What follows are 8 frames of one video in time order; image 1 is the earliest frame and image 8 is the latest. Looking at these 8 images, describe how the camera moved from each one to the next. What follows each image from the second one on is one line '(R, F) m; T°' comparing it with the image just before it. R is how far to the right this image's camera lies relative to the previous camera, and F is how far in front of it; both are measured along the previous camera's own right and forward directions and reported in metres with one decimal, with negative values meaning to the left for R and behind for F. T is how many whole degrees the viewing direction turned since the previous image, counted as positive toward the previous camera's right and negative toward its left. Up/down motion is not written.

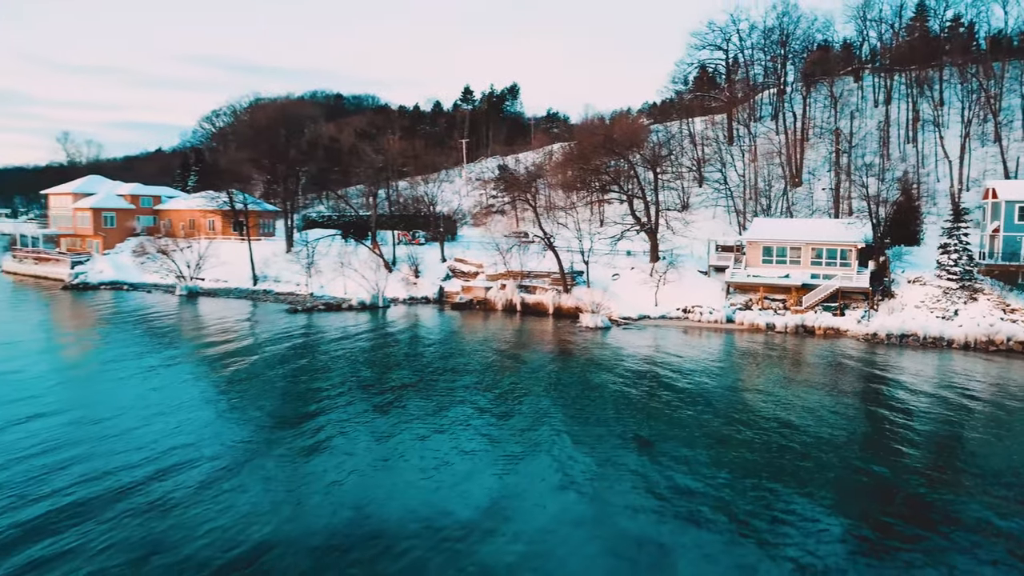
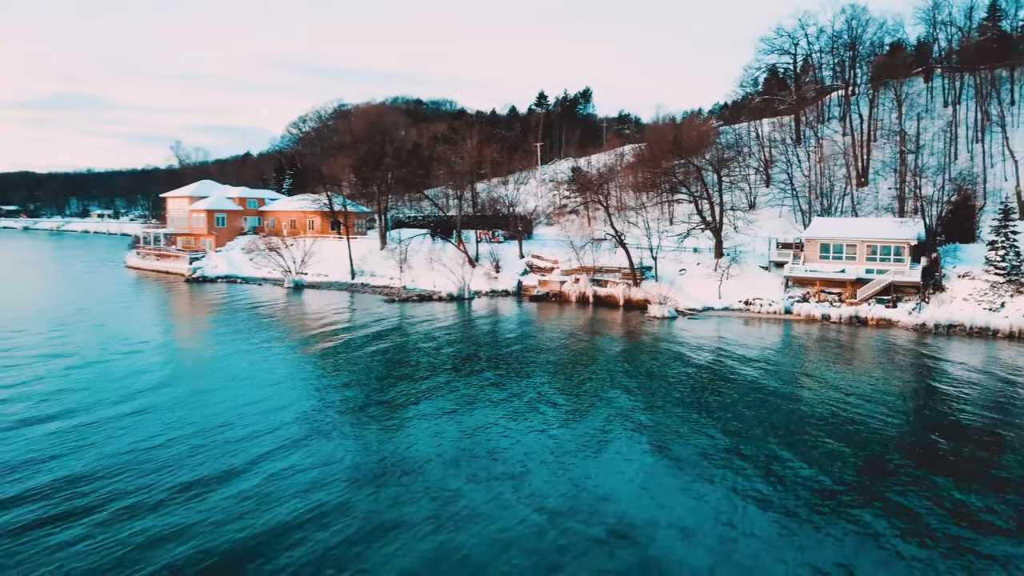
(-0.1, -2.3) m; -5°
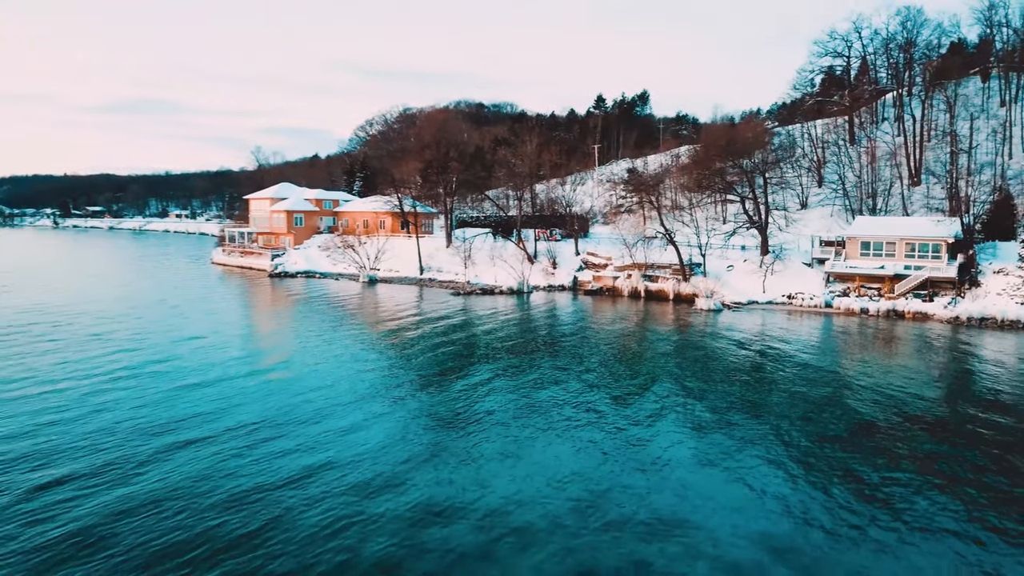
(+0.1, -2.0) m; -4°
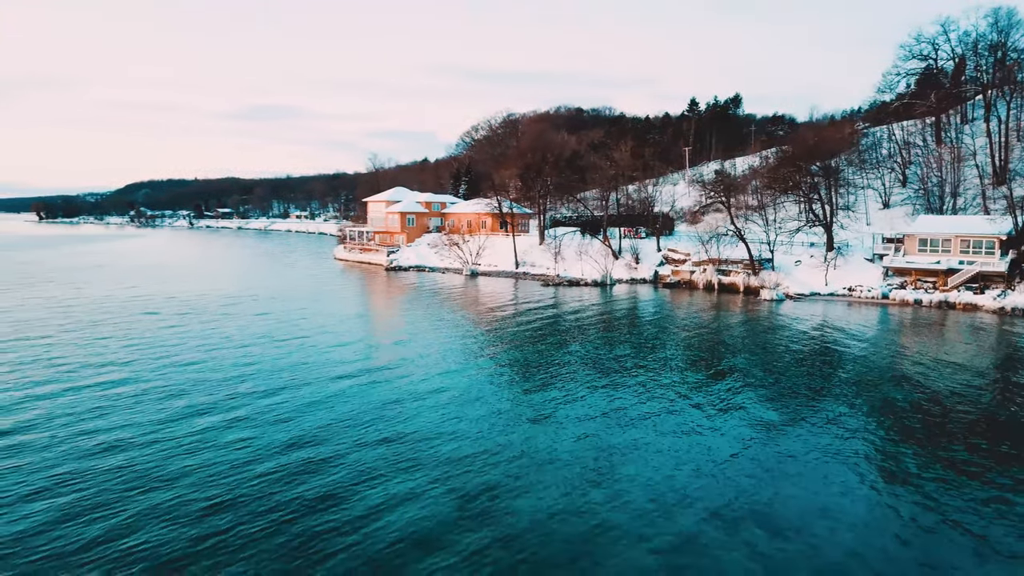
(+0.7, -3.5) m; -7°
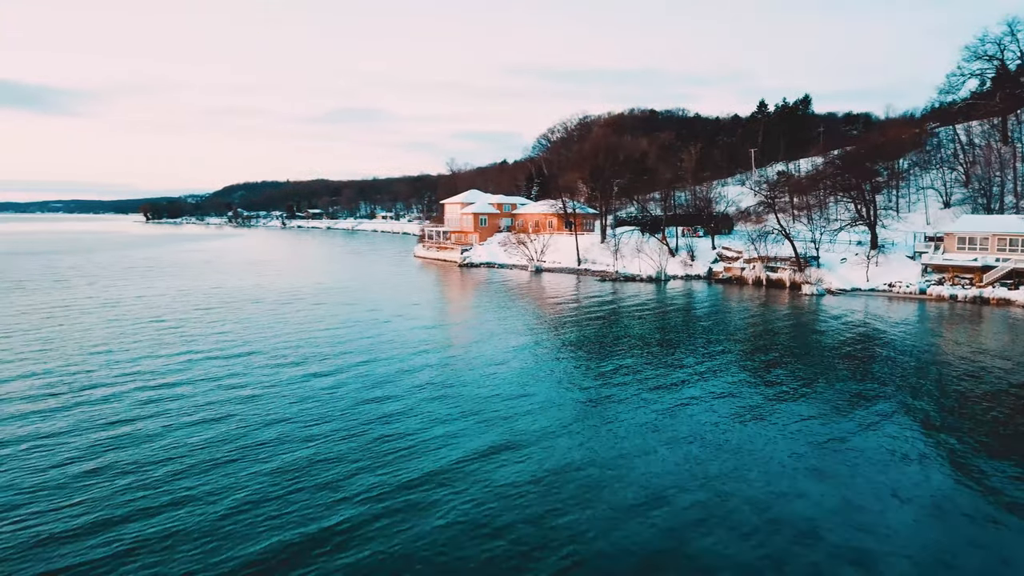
(+0.9, -2.7) m; -6°
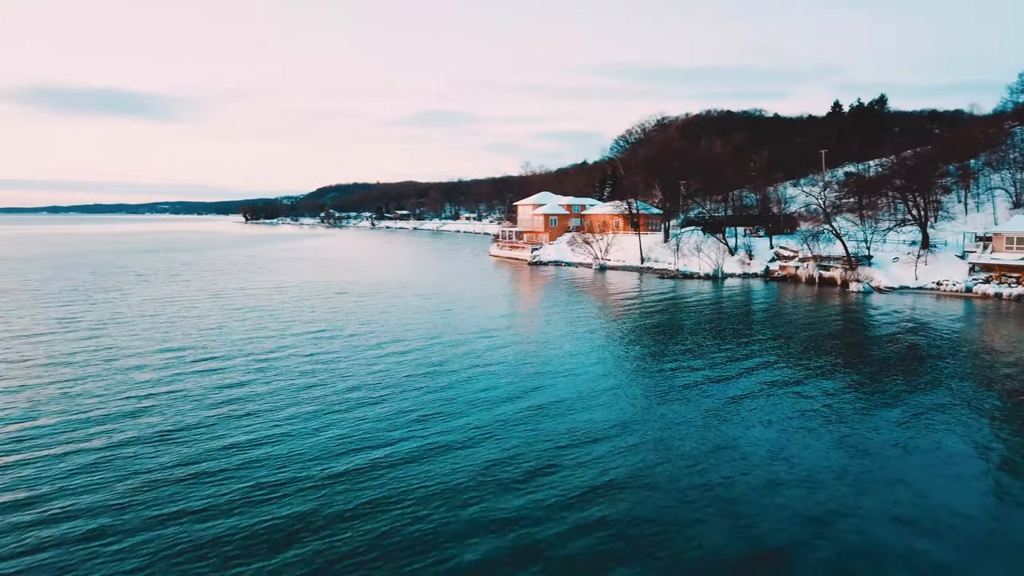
(+1.0, -2.5) m; -6°
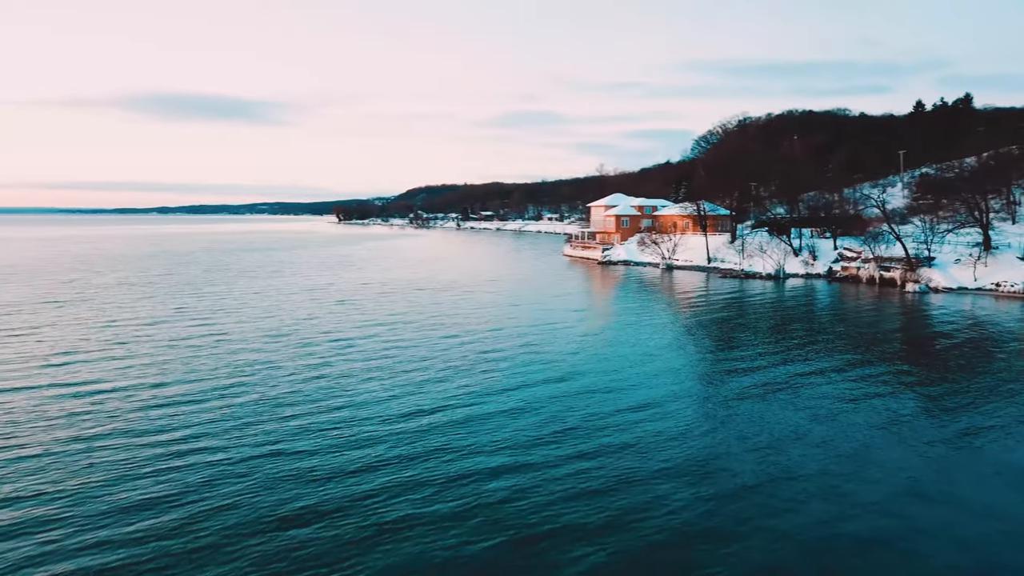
(+0.9, -2.2) m; -6°
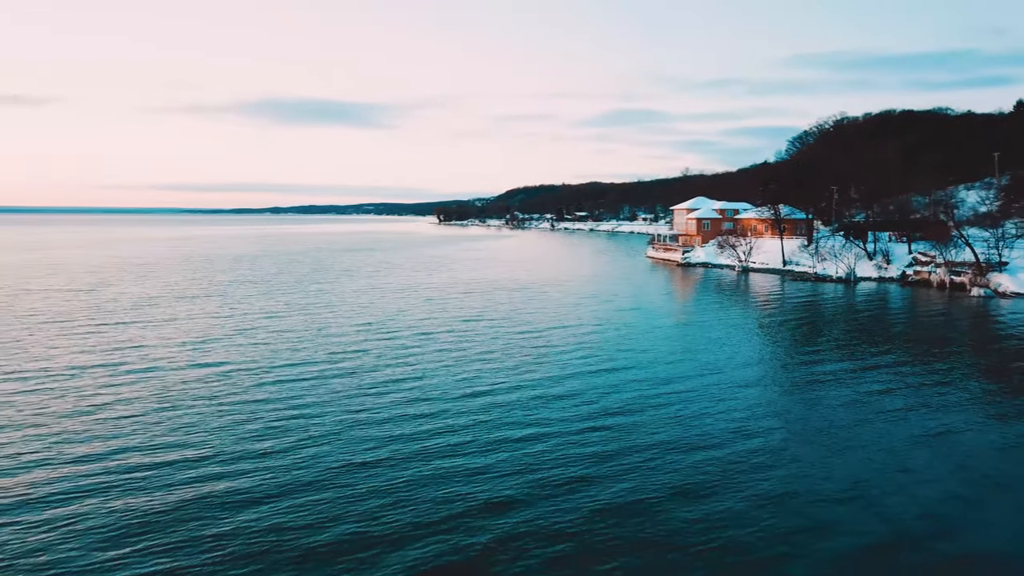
(+1.1, -2.6) m; -7°
